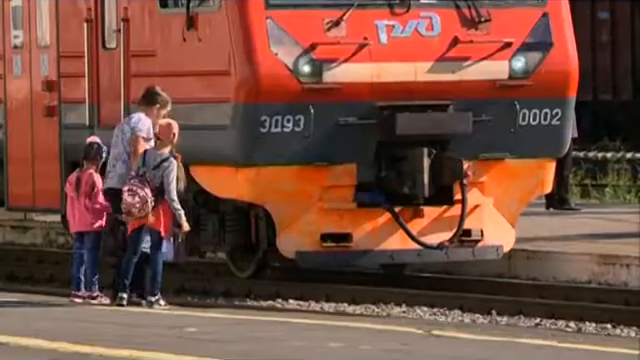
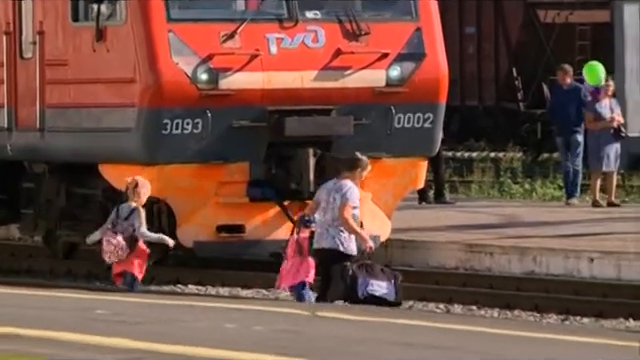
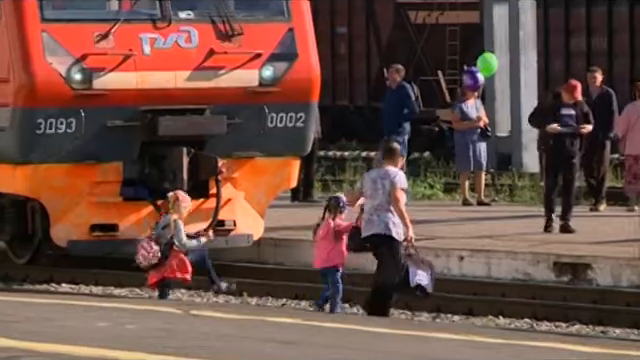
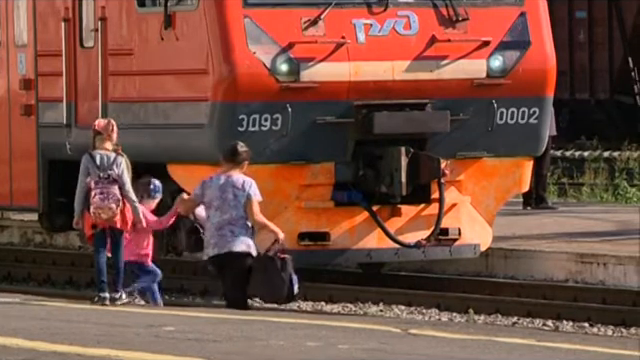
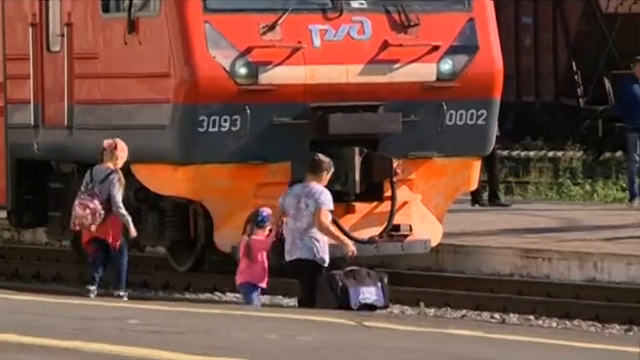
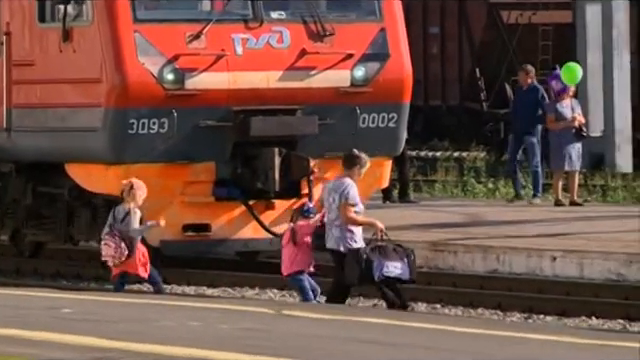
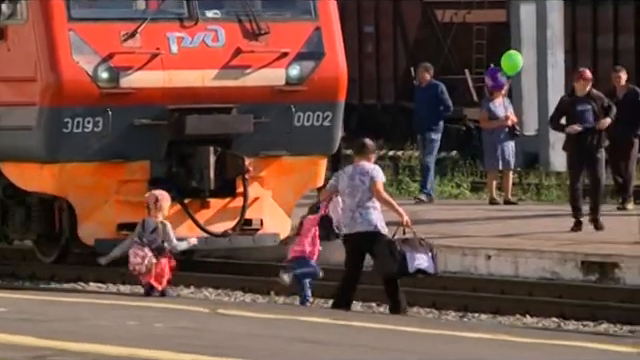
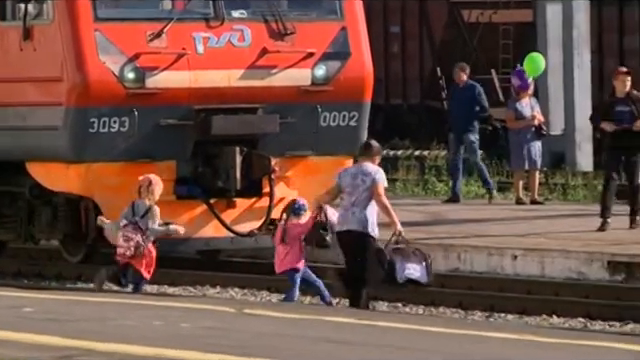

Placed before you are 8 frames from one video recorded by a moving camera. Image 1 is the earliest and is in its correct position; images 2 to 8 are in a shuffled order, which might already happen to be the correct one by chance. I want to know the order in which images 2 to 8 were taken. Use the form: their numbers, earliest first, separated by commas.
4, 5, 2, 6, 8, 7, 3
